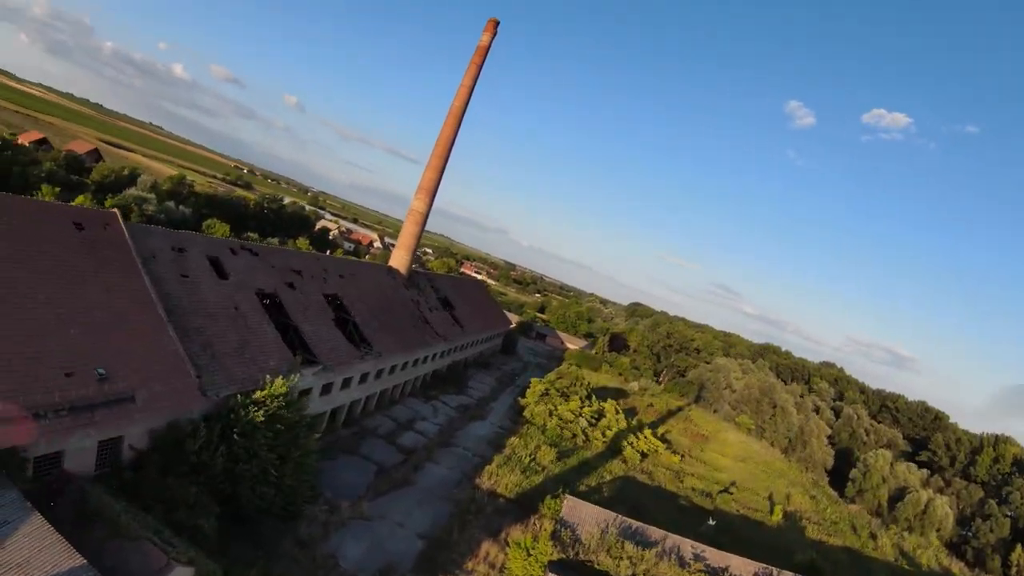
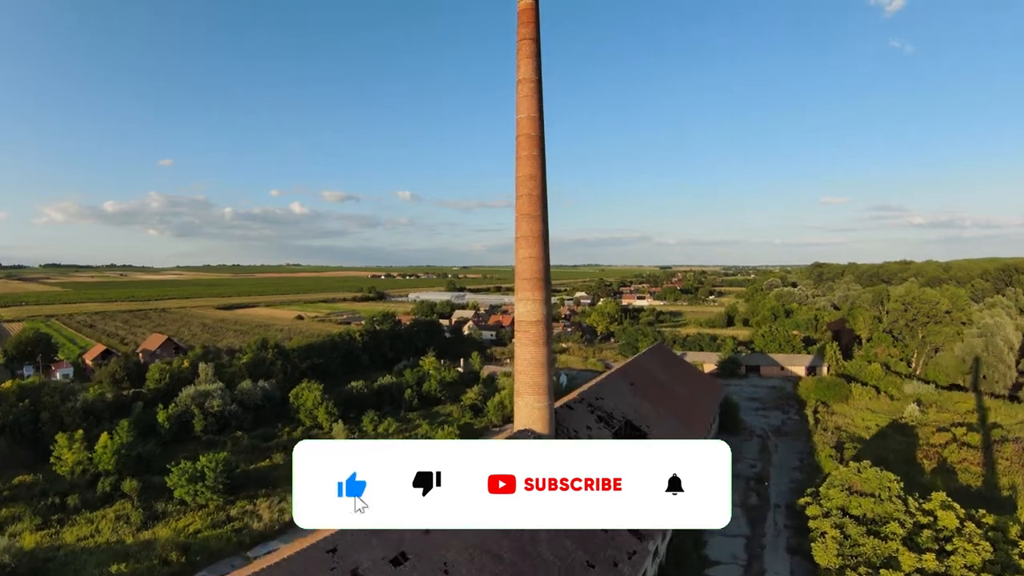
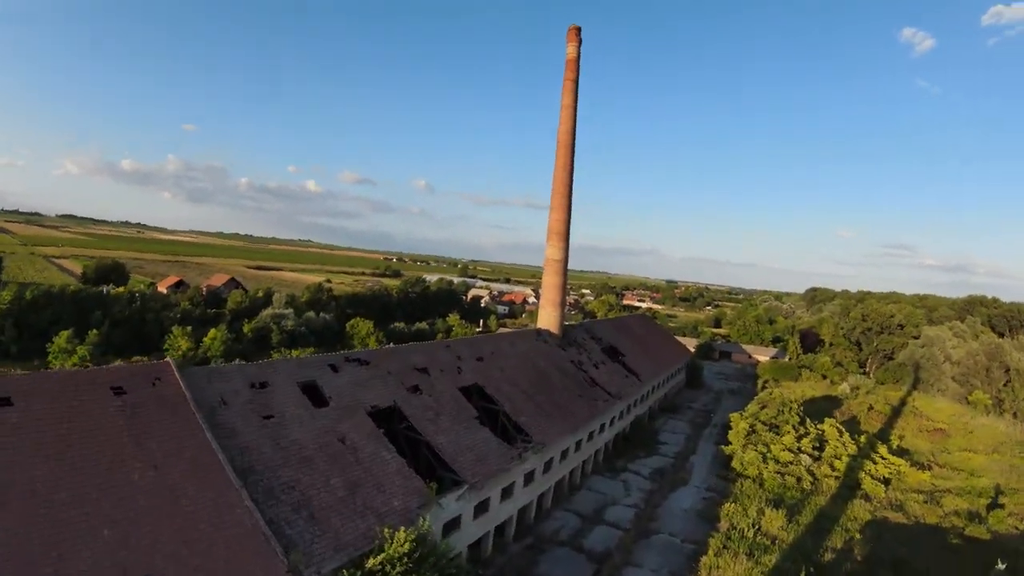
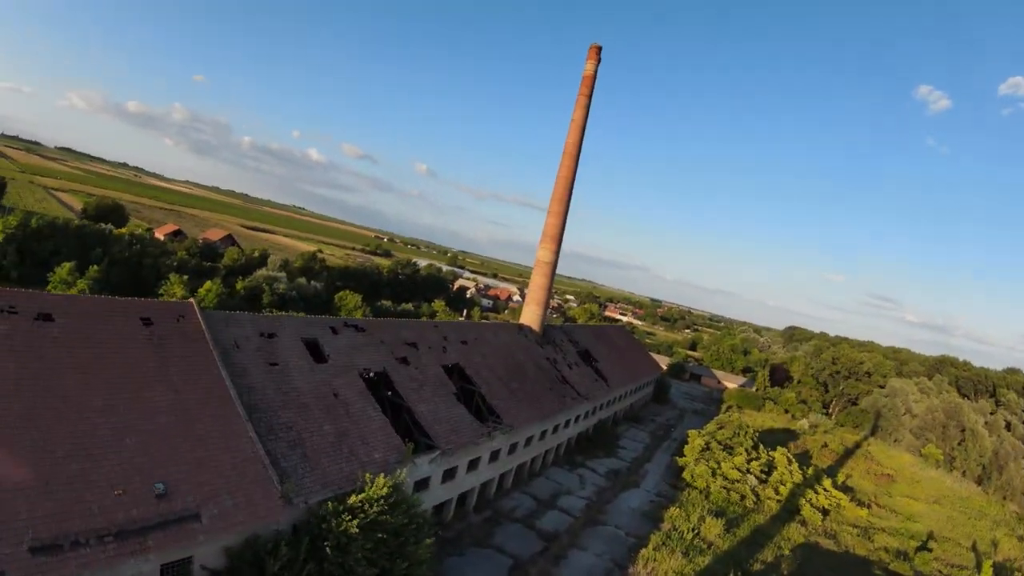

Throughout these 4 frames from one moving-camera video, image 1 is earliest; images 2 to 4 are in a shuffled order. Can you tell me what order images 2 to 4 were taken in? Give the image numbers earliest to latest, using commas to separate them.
4, 3, 2
